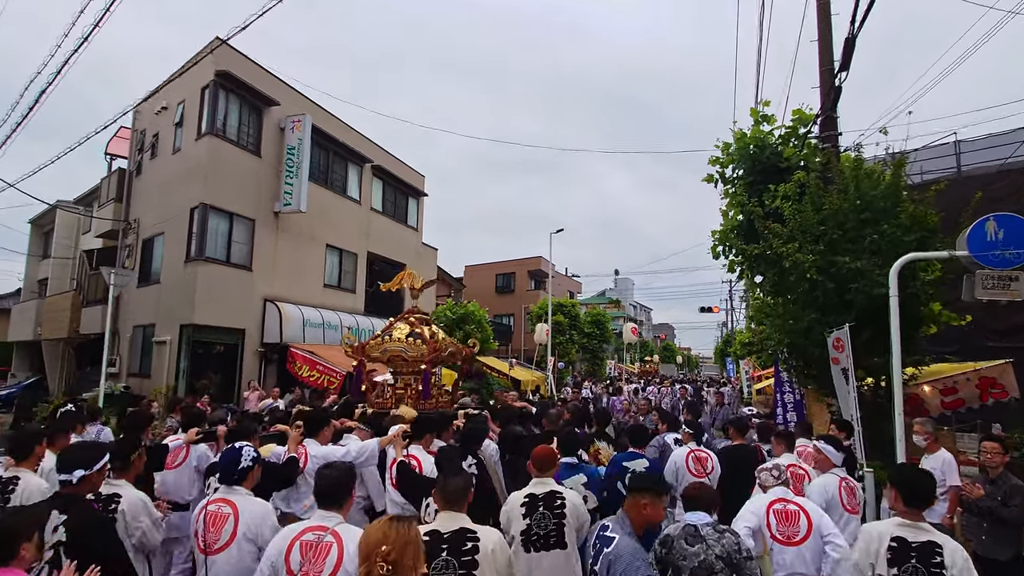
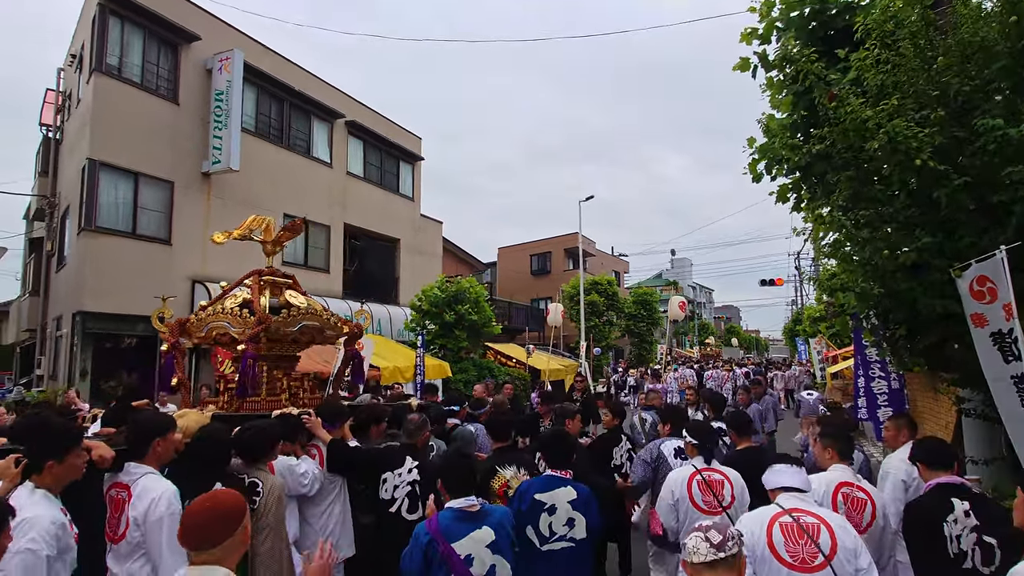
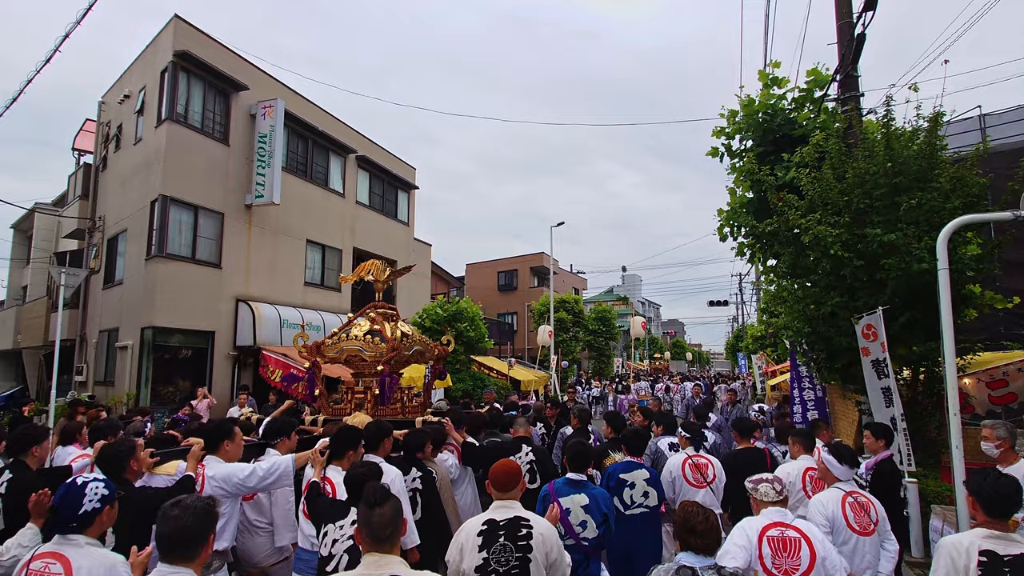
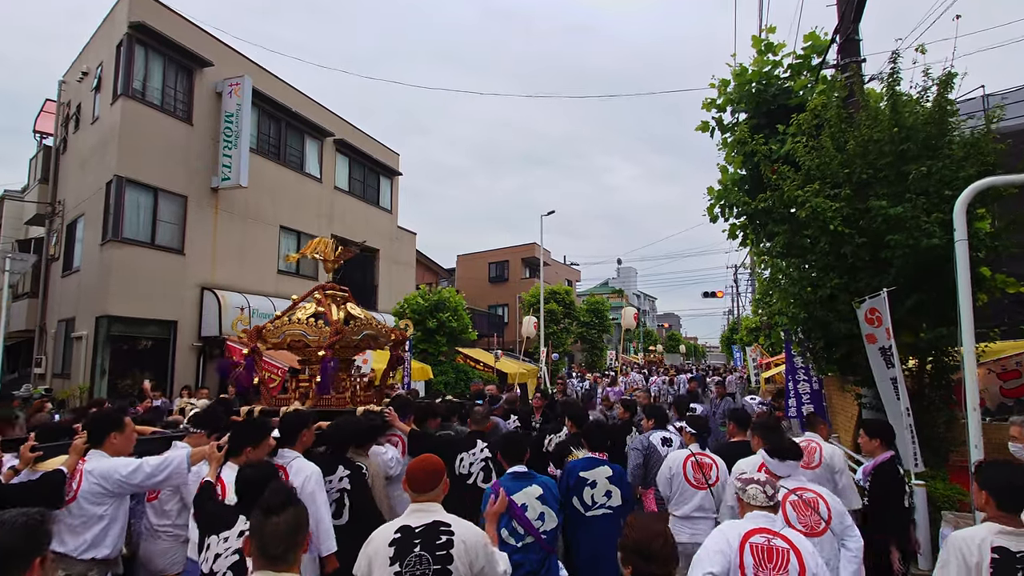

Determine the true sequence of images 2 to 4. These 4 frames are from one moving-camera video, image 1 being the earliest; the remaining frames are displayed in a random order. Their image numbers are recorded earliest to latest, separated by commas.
3, 4, 2
